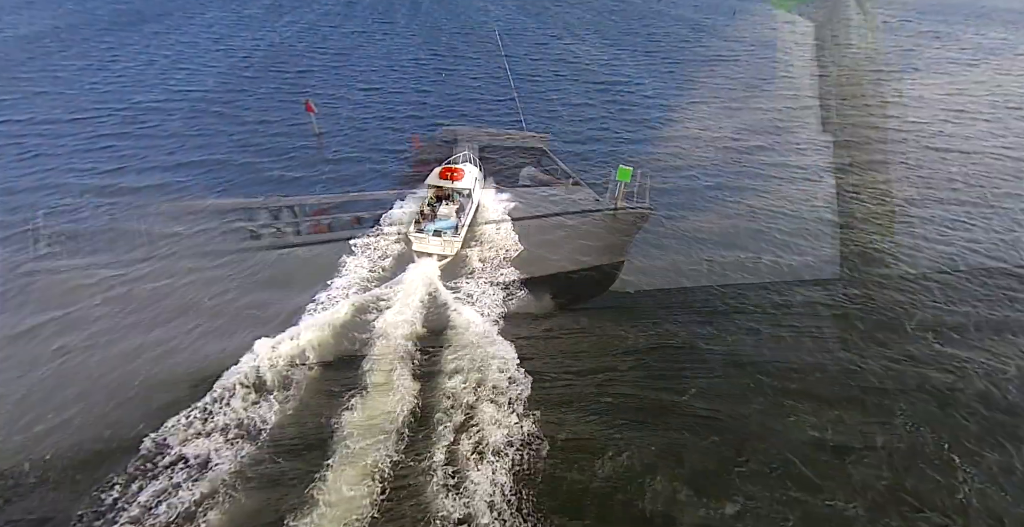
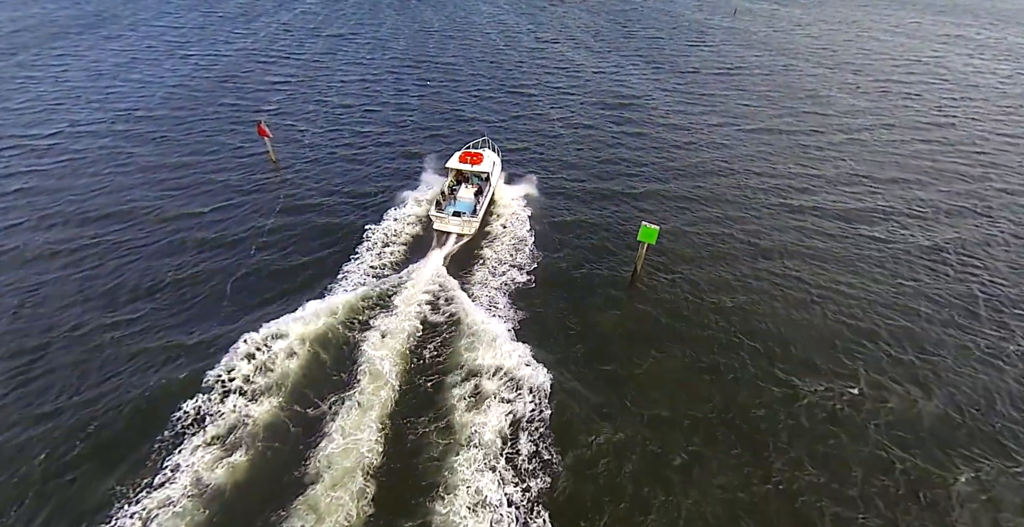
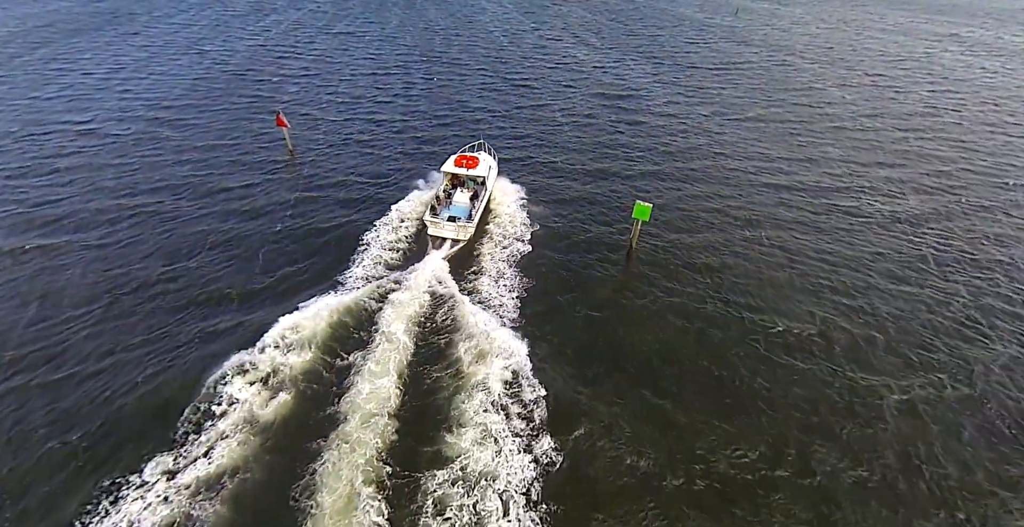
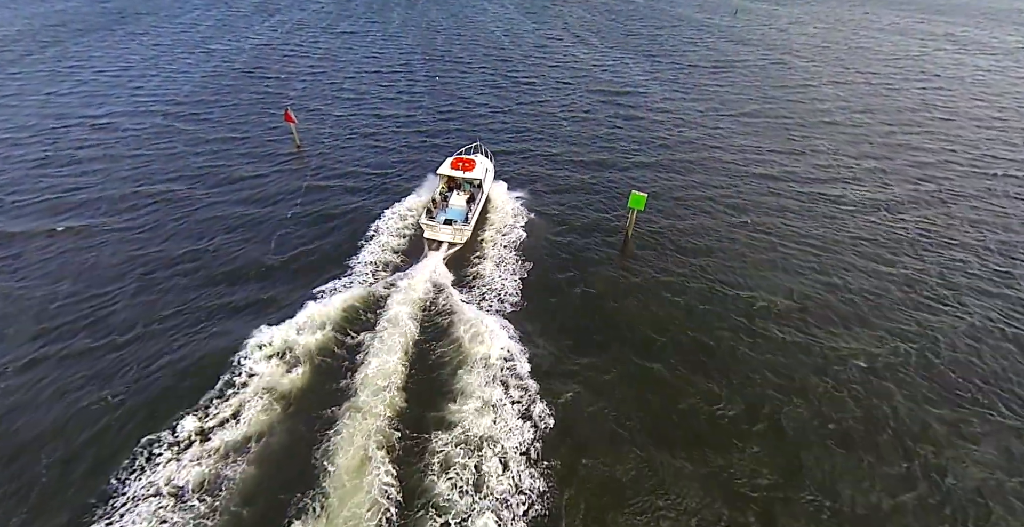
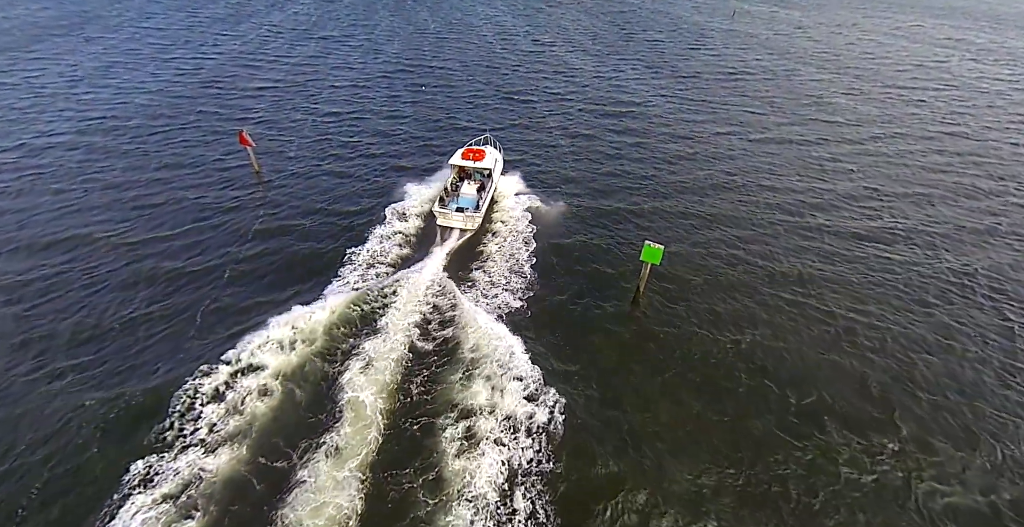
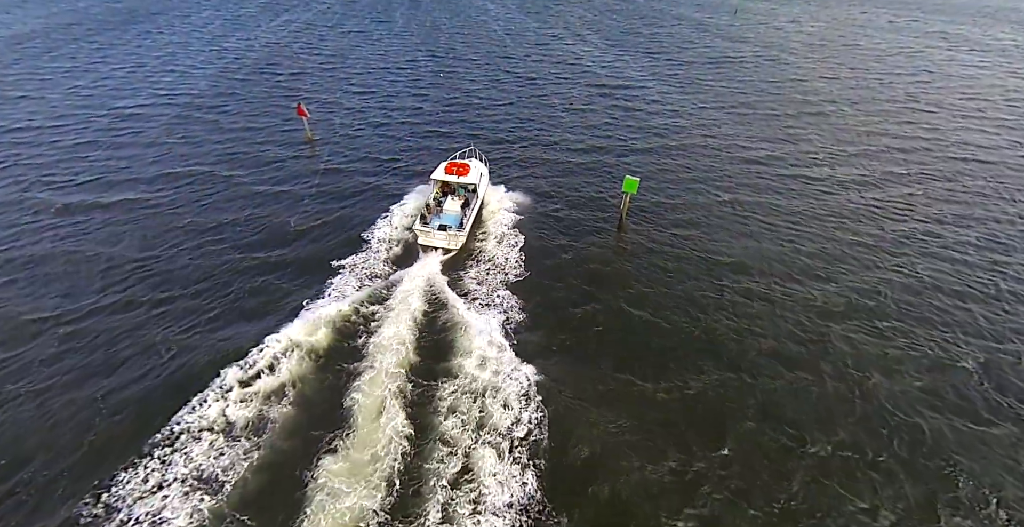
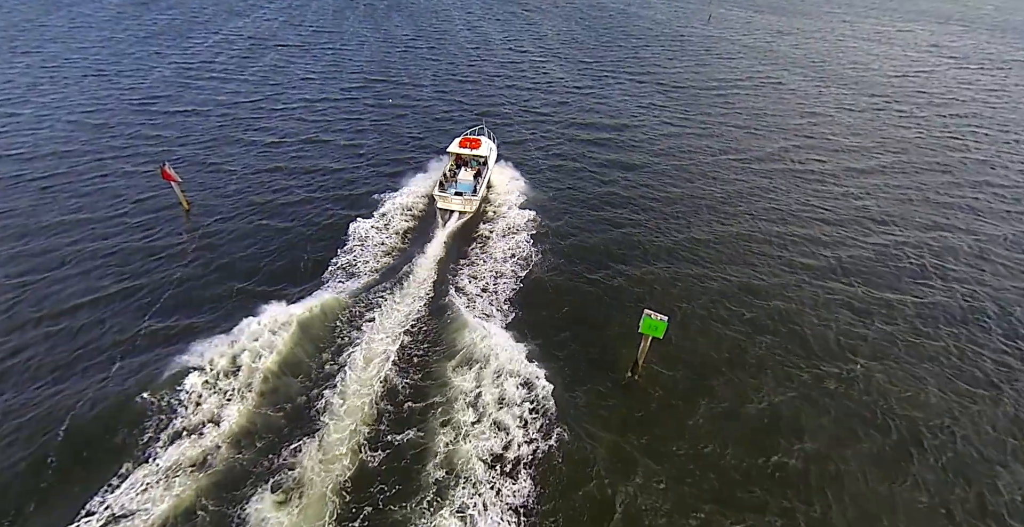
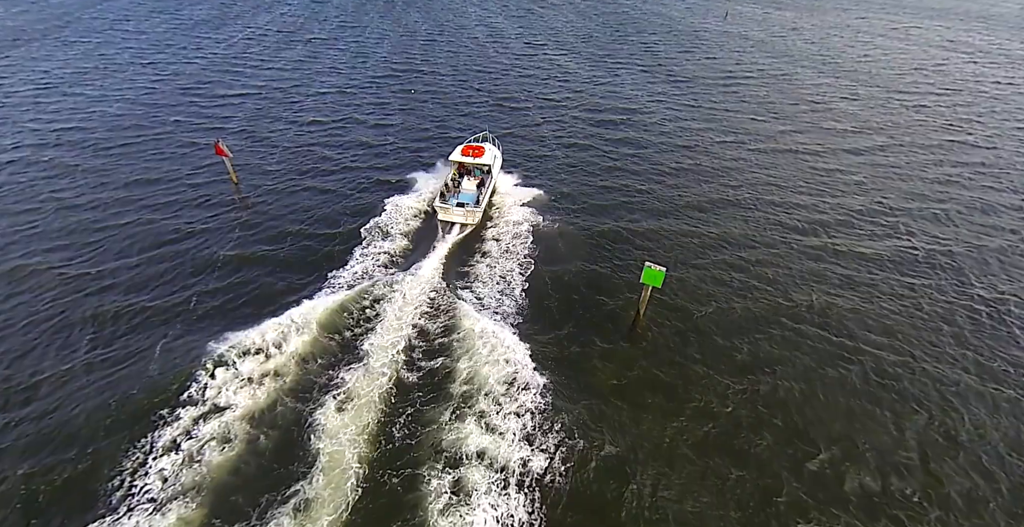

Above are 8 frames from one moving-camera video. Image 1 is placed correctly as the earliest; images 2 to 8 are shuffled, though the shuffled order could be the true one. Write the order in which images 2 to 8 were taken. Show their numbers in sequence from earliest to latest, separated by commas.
6, 4, 3, 2, 5, 8, 7
